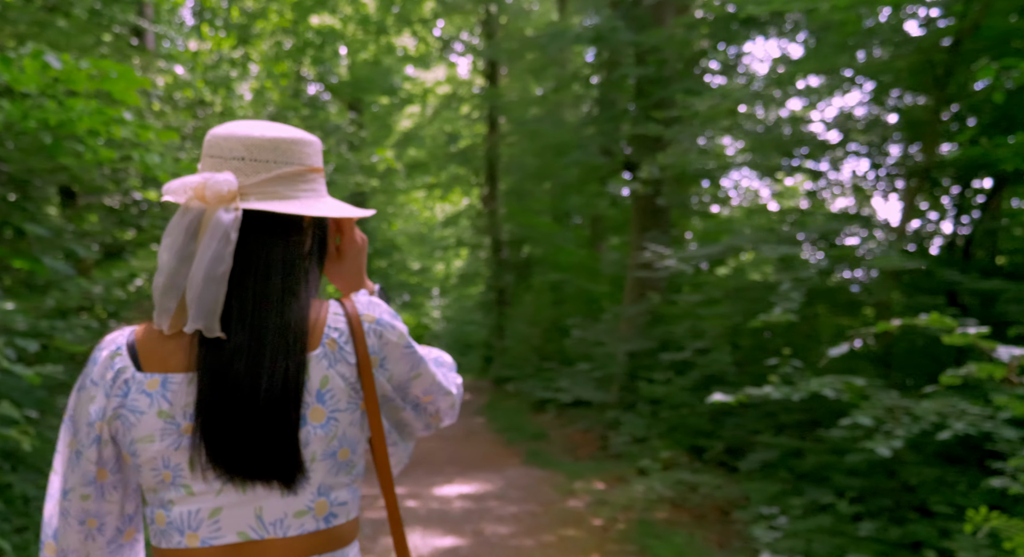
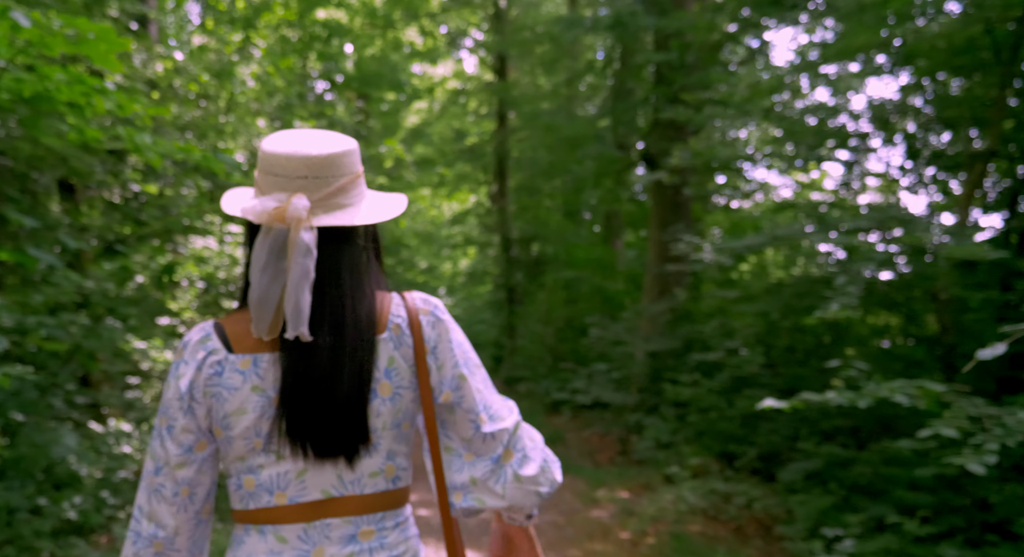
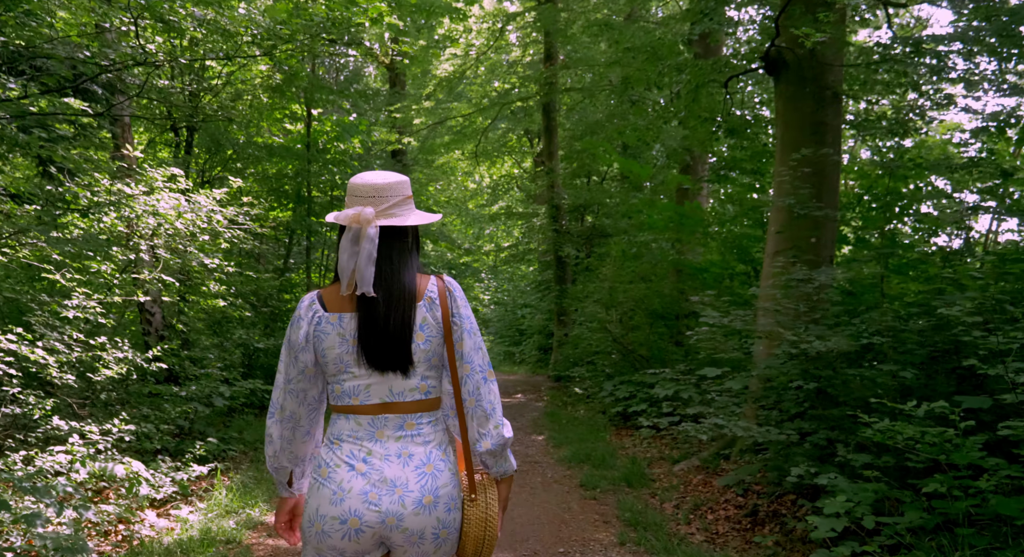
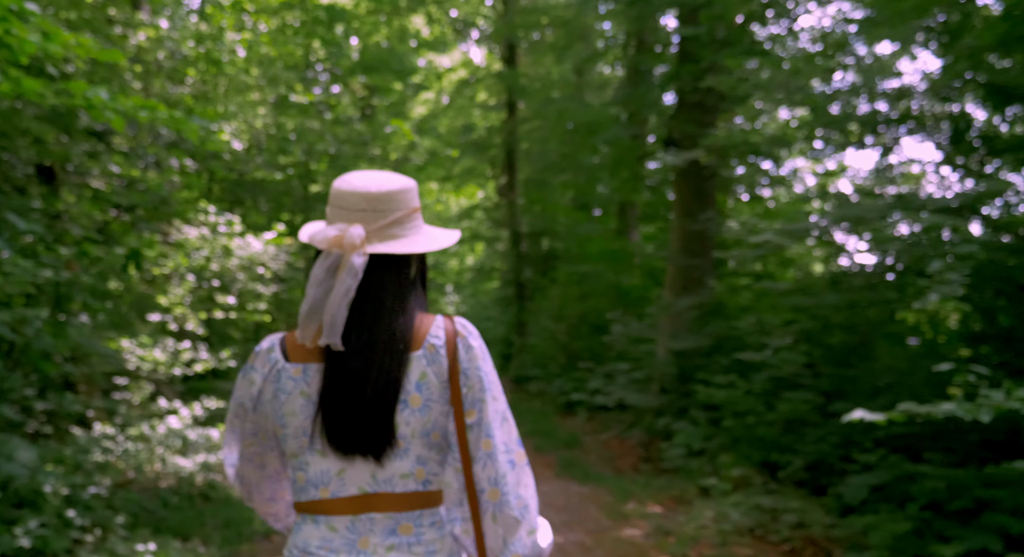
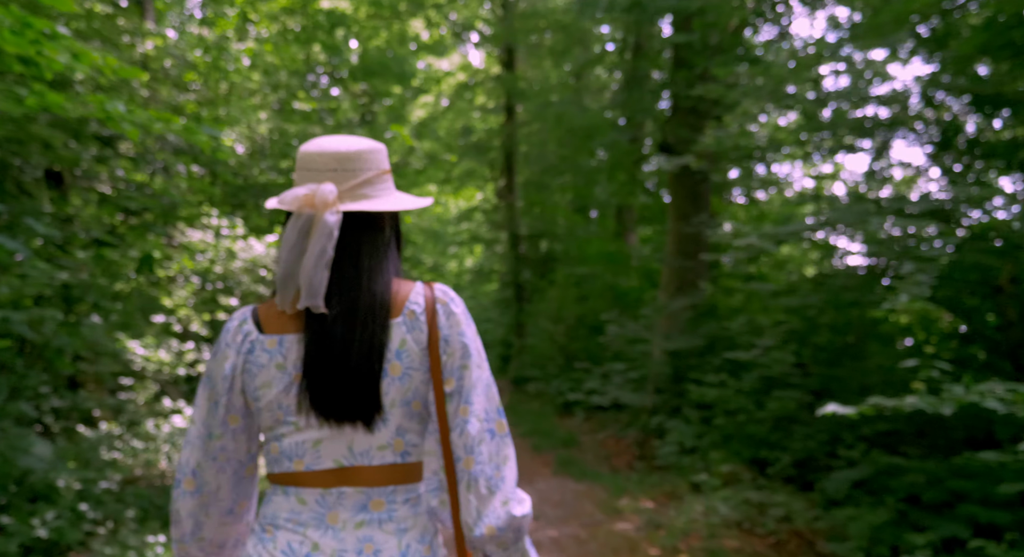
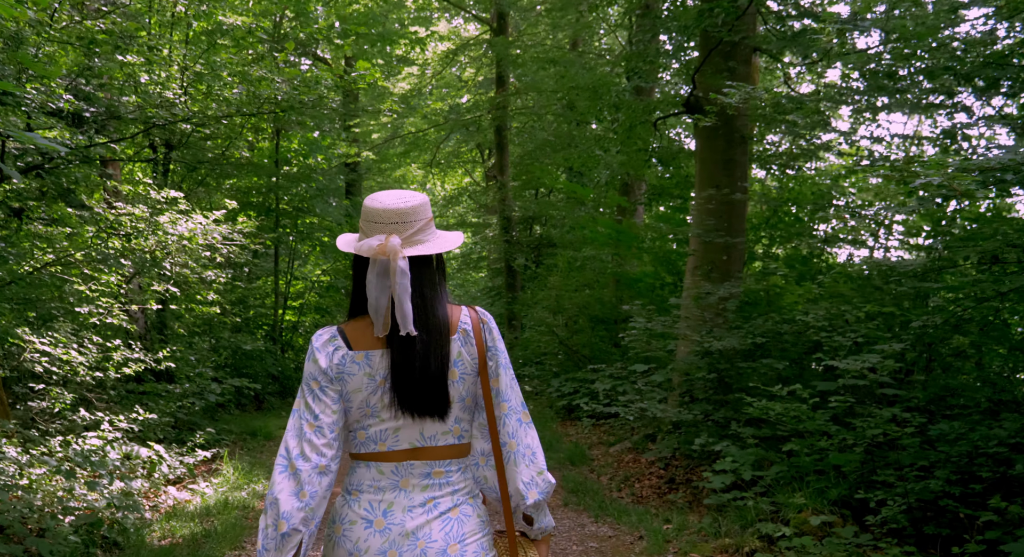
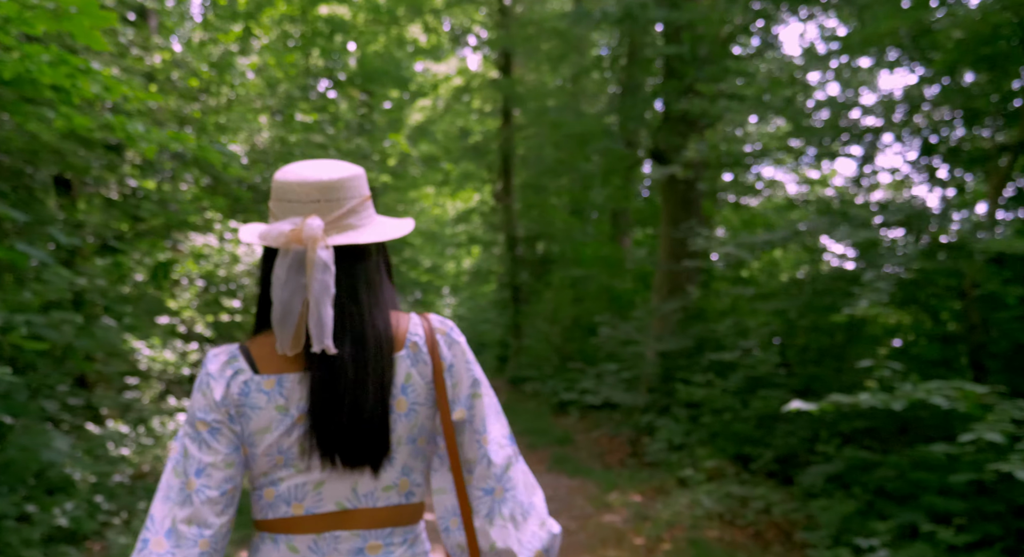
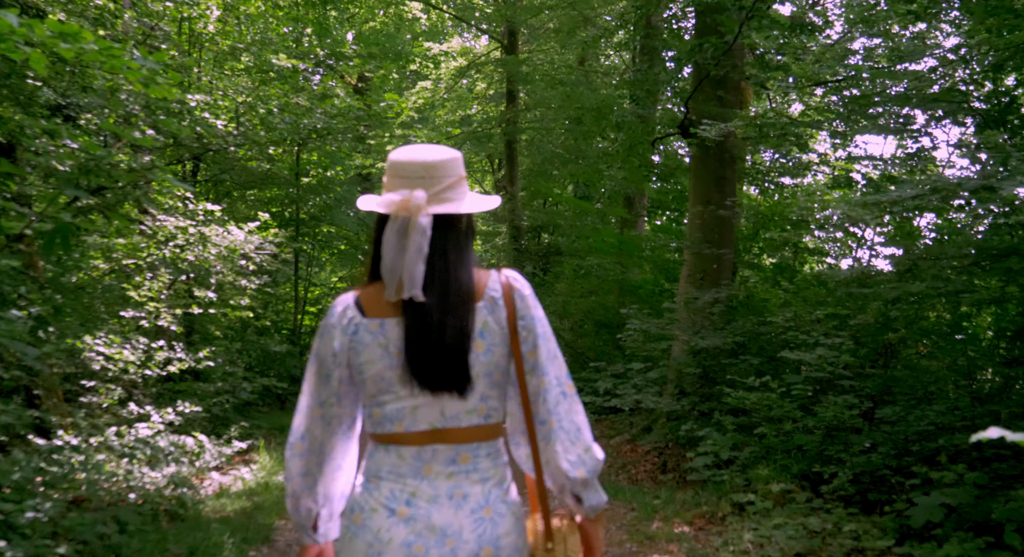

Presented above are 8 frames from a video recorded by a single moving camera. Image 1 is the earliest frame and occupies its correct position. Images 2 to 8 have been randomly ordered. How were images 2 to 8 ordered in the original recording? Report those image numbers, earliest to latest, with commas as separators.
2, 7, 5, 4, 8, 6, 3
